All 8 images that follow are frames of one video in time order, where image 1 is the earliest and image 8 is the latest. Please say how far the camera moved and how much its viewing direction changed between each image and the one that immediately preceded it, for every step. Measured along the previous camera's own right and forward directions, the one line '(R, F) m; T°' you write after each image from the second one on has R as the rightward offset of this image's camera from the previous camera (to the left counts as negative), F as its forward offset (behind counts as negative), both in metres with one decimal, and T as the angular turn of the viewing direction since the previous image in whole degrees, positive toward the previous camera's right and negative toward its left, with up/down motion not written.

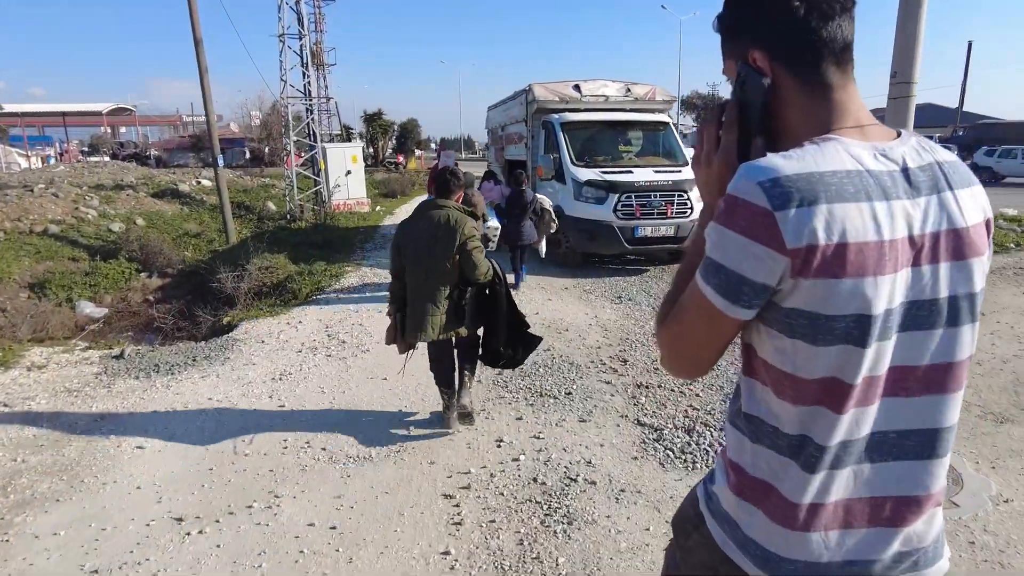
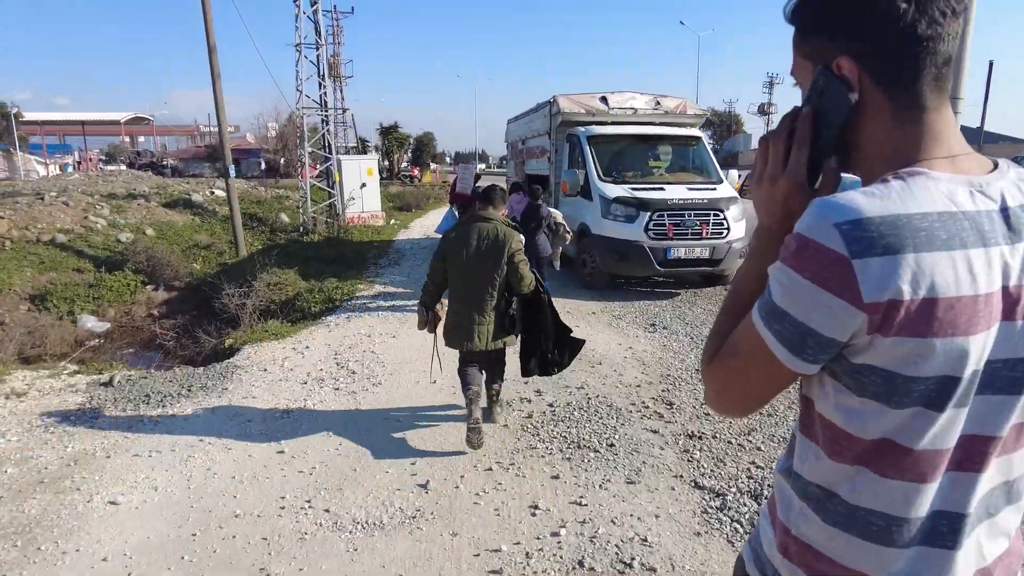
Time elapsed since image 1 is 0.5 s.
(-0.1, +0.6) m; -1°
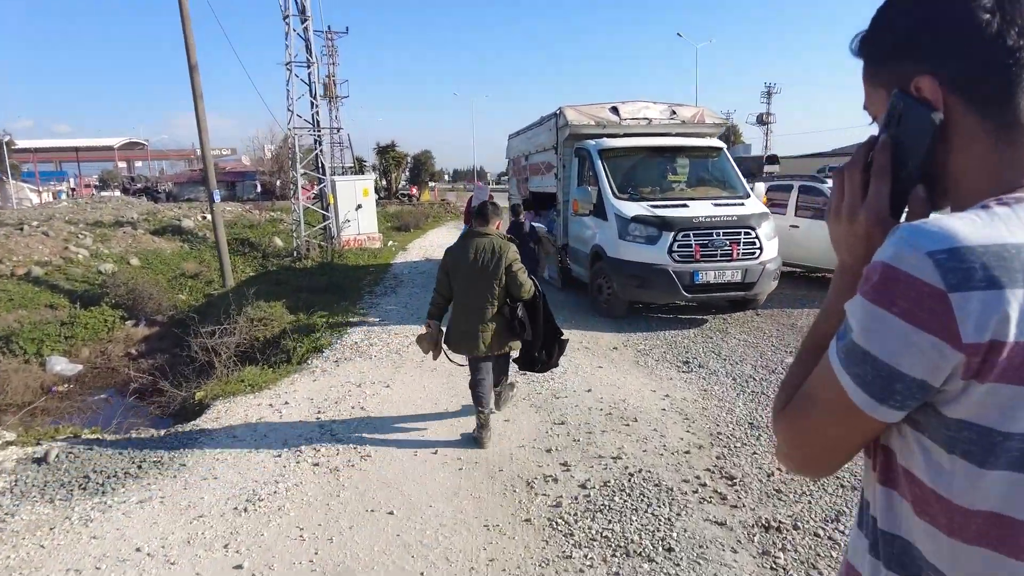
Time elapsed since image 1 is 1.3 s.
(-0.1, +0.9) m; 0°
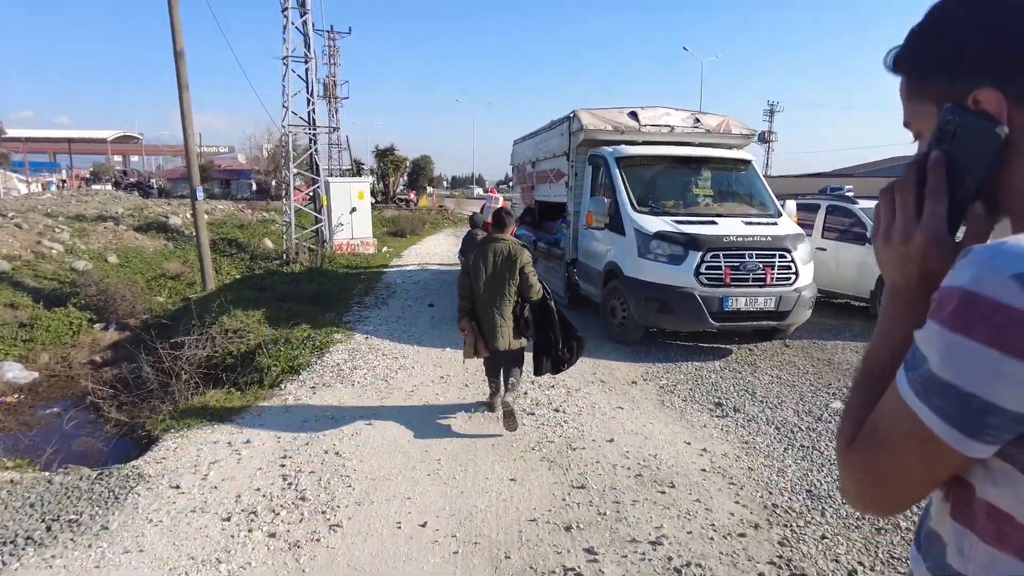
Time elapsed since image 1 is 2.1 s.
(-0.1, +0.8) m; 0°
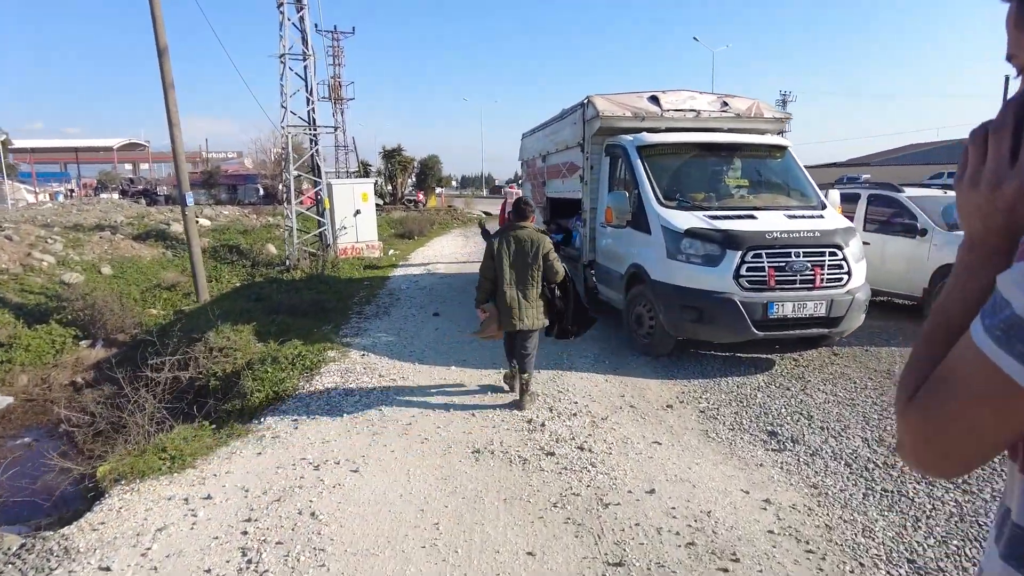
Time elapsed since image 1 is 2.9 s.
(0.0, +0.8) m; -1°
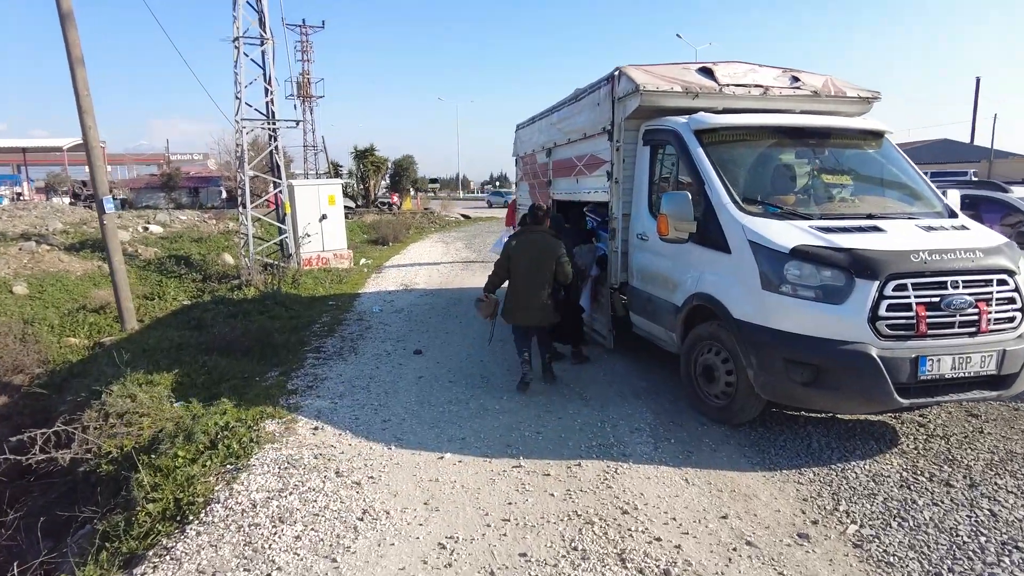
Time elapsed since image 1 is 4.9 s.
(-0.3, +2.0) m; +2°
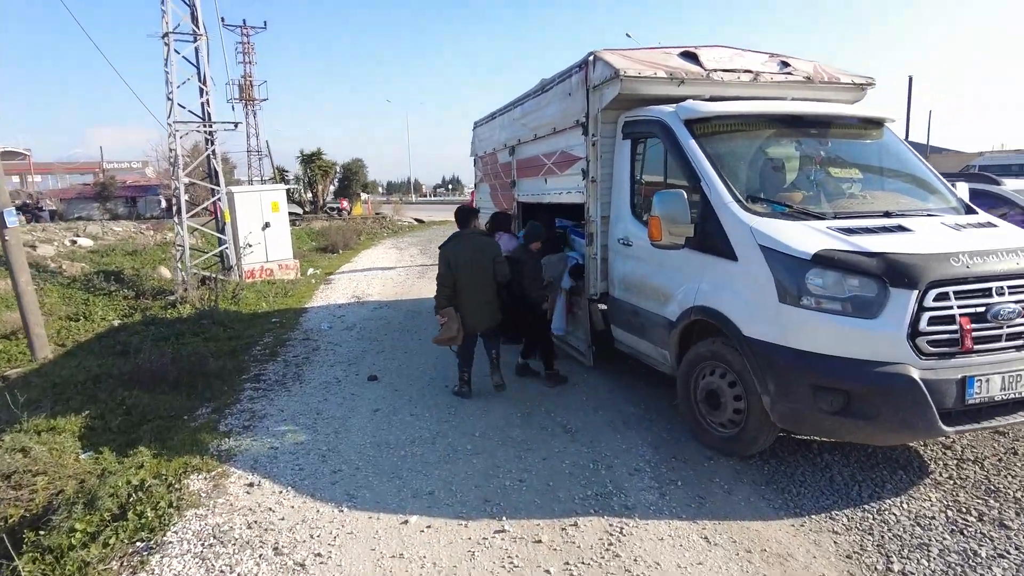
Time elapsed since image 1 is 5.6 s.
(-0.1, +0.7) m; +4°
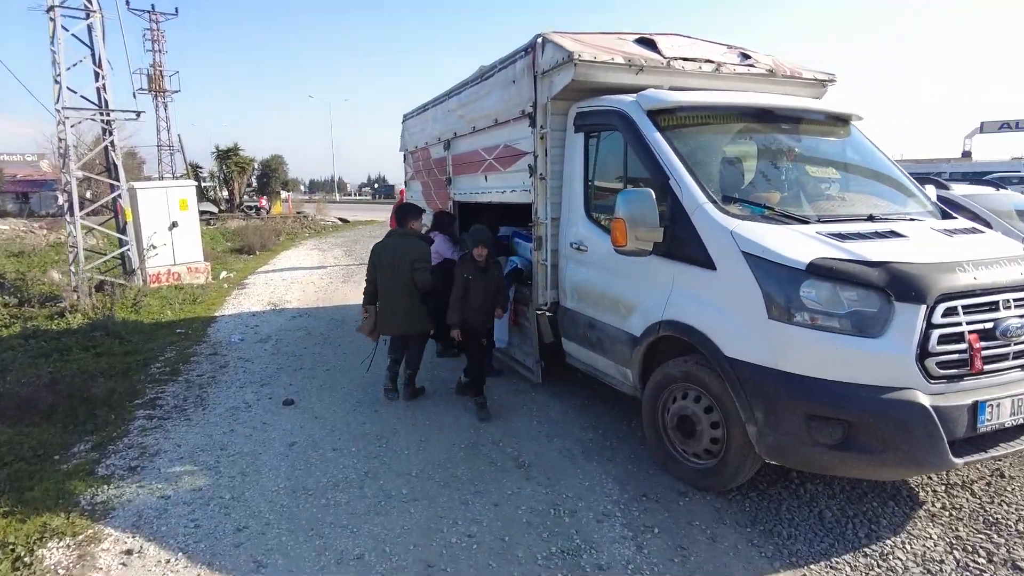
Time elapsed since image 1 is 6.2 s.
(-0.1, +0.6) m; +6°
